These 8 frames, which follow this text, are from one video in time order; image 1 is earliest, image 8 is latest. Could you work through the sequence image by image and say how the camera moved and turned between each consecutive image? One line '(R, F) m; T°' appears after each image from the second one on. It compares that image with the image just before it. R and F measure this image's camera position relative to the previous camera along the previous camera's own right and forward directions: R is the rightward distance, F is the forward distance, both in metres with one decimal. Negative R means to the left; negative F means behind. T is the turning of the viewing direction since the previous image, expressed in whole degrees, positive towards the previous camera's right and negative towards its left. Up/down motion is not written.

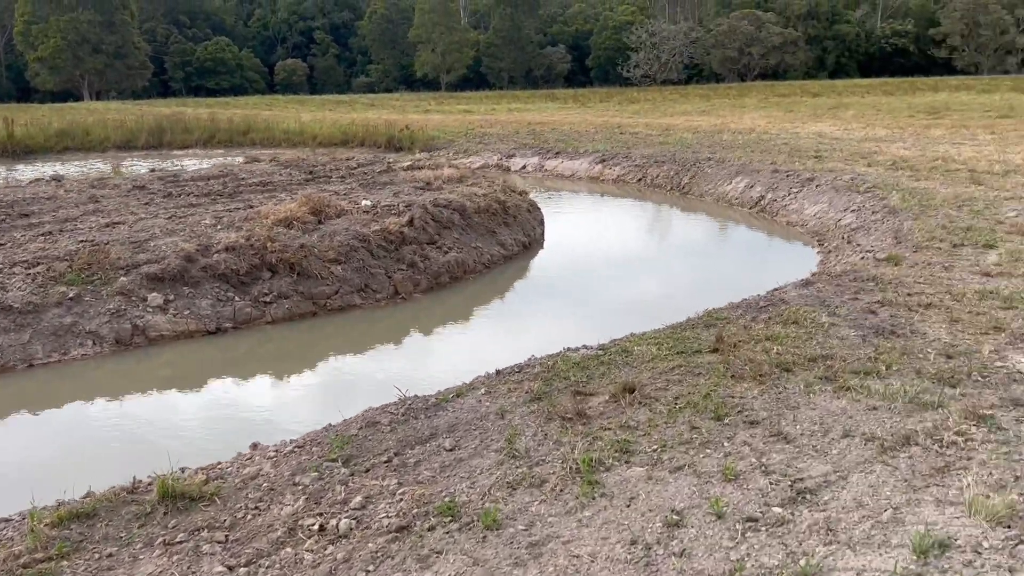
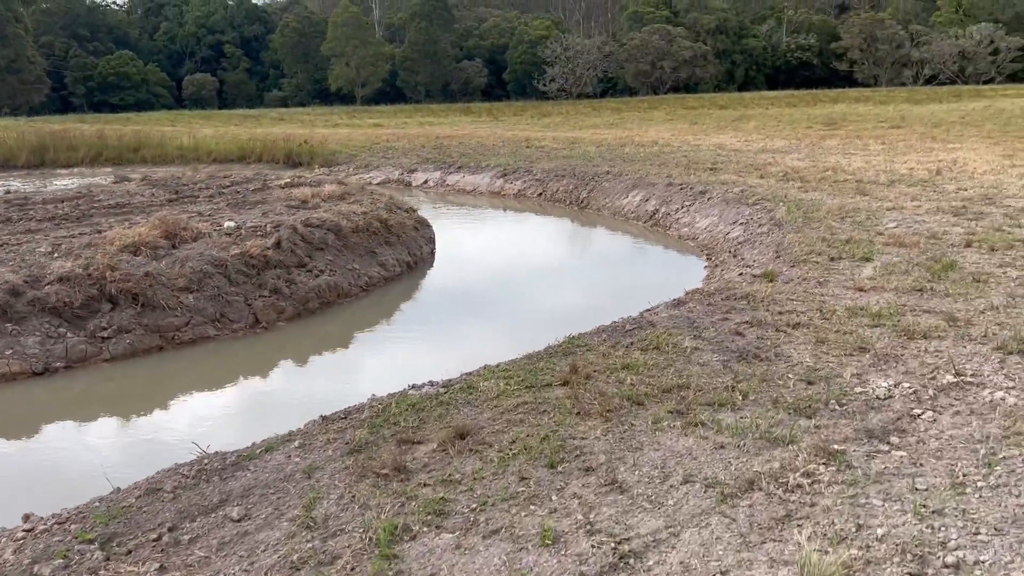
(+0.5, +0.4) m; +5°
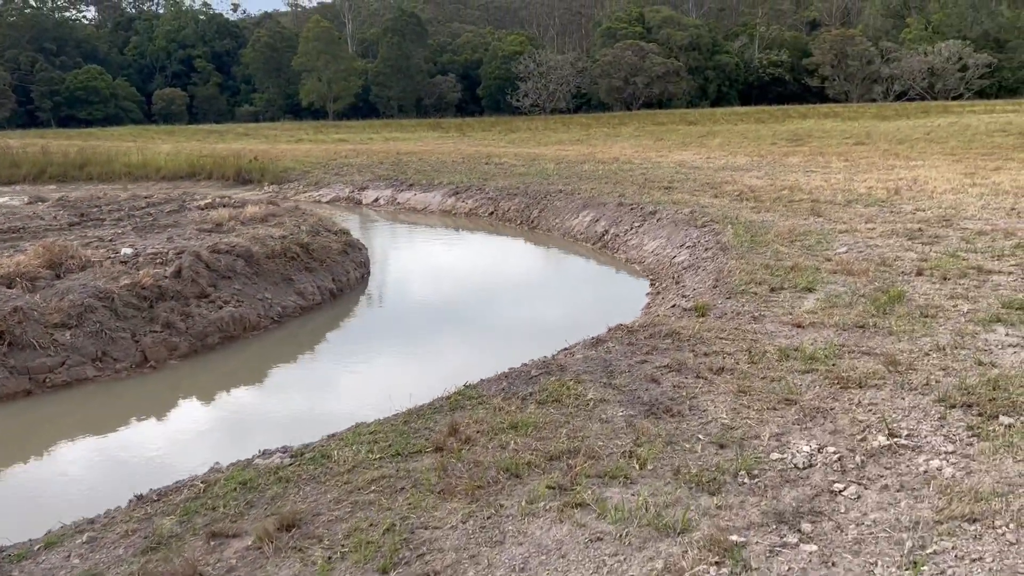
(+0.6, +0.7) m; +2°
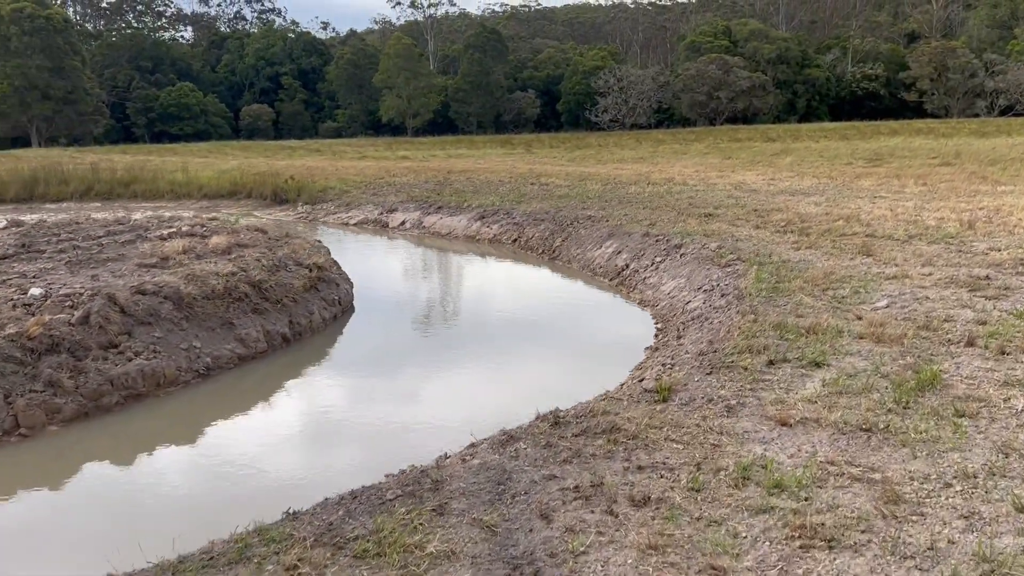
(+1.1, +1.5) m; -6°
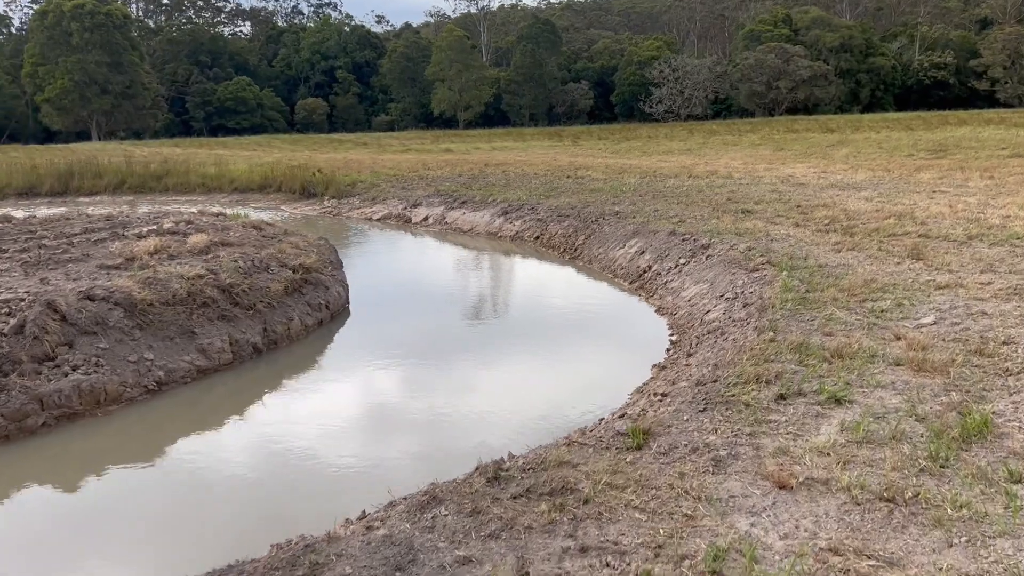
(+0.6, +1.0) m; -4°
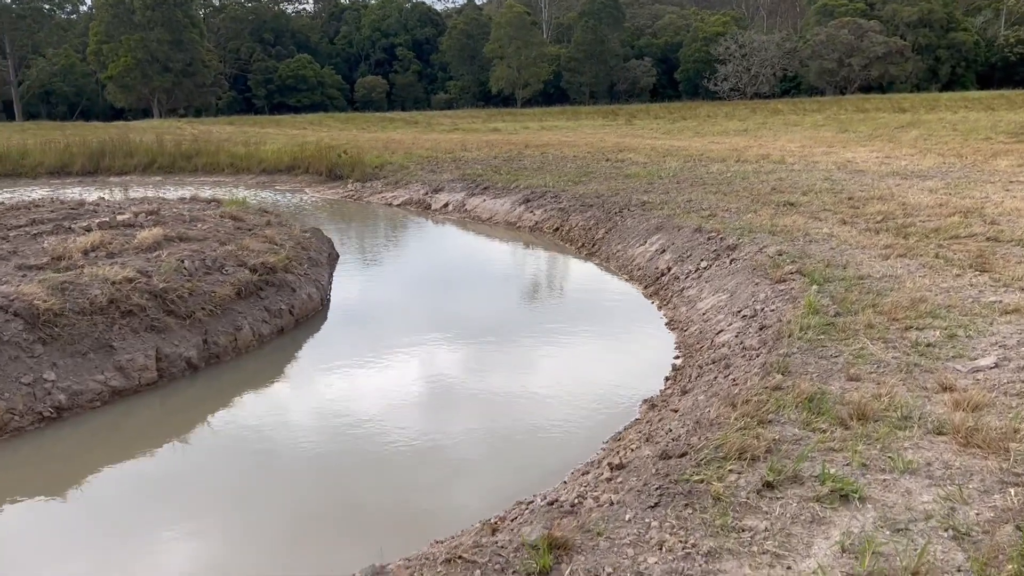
(+0.7, +1.3) m; -4°
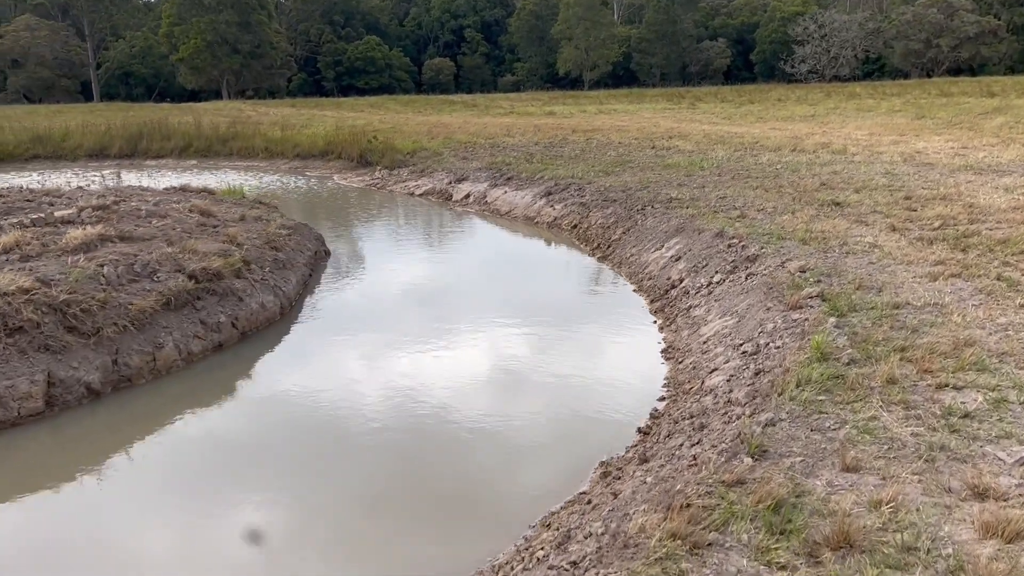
(+0.8, +1.2) m; -5°
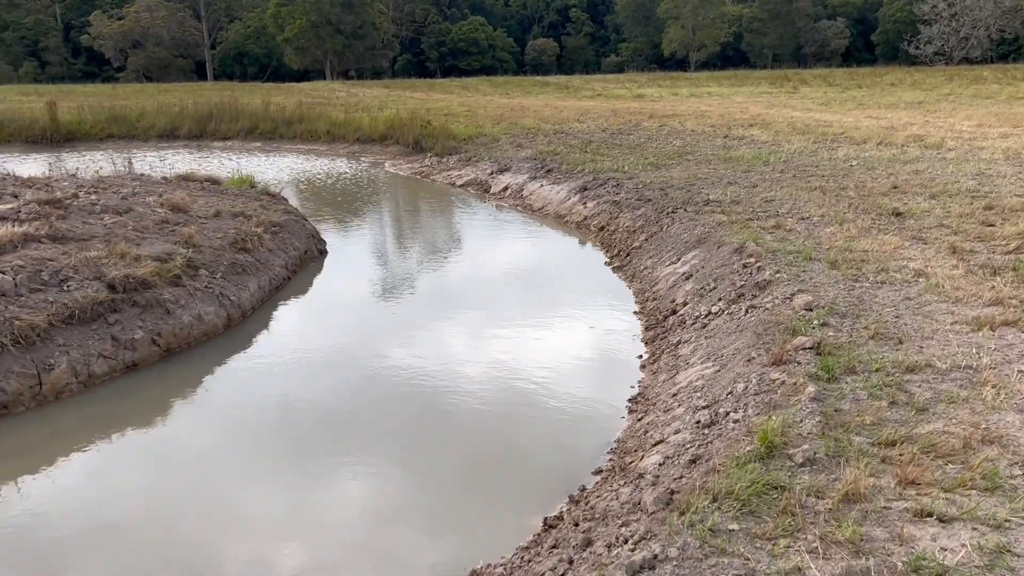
(+1.1, +1.2) m; -7°
